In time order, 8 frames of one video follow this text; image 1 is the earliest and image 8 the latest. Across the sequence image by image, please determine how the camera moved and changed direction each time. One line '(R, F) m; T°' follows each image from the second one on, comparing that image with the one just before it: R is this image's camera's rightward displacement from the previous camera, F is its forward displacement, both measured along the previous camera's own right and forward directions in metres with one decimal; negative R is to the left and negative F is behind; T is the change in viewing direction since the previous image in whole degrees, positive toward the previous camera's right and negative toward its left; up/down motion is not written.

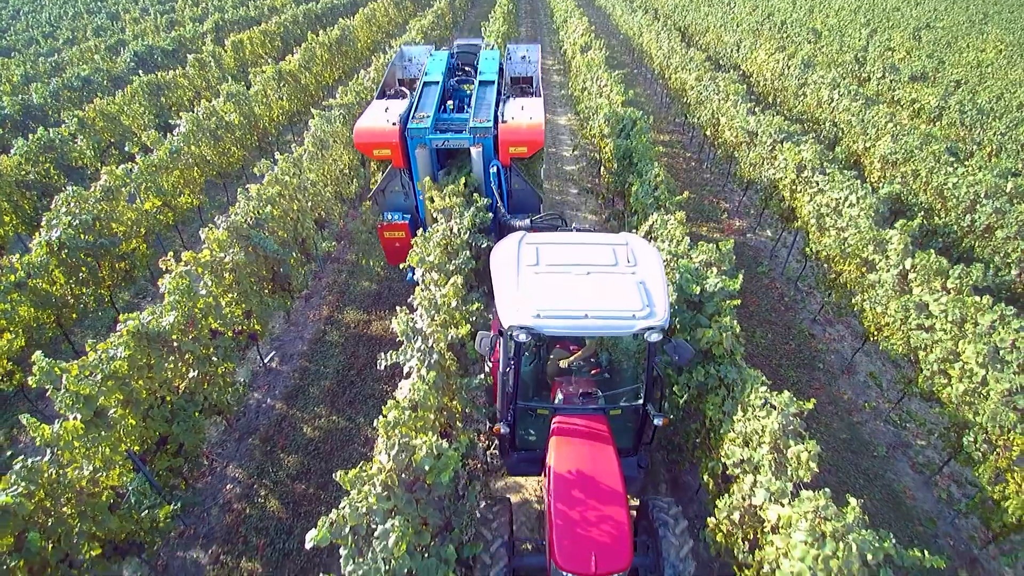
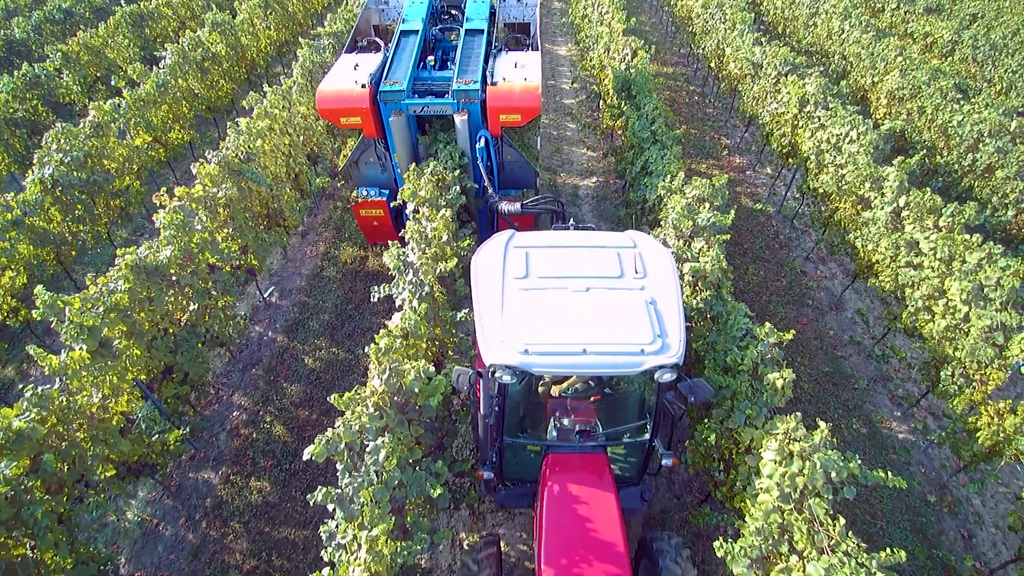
(+0.1, -0.1) m; 0°
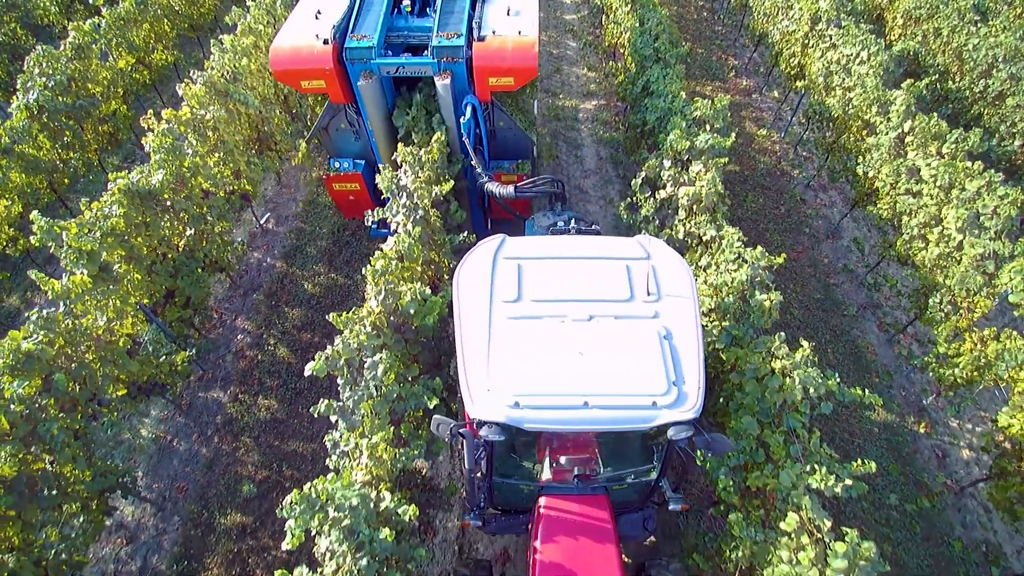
(+0.1, 0.0) m; 0°
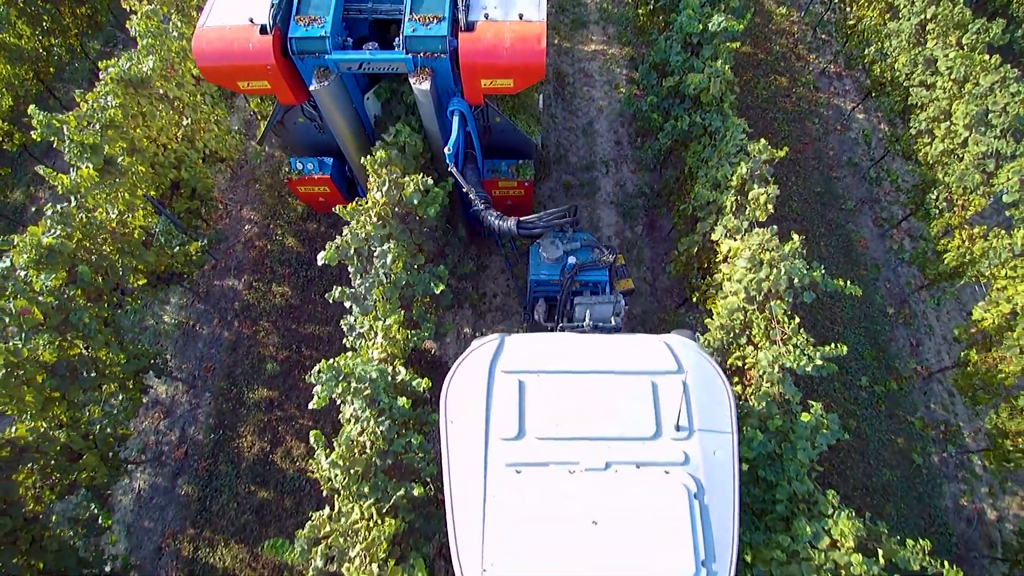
(0.0, -0.2) m; 0°
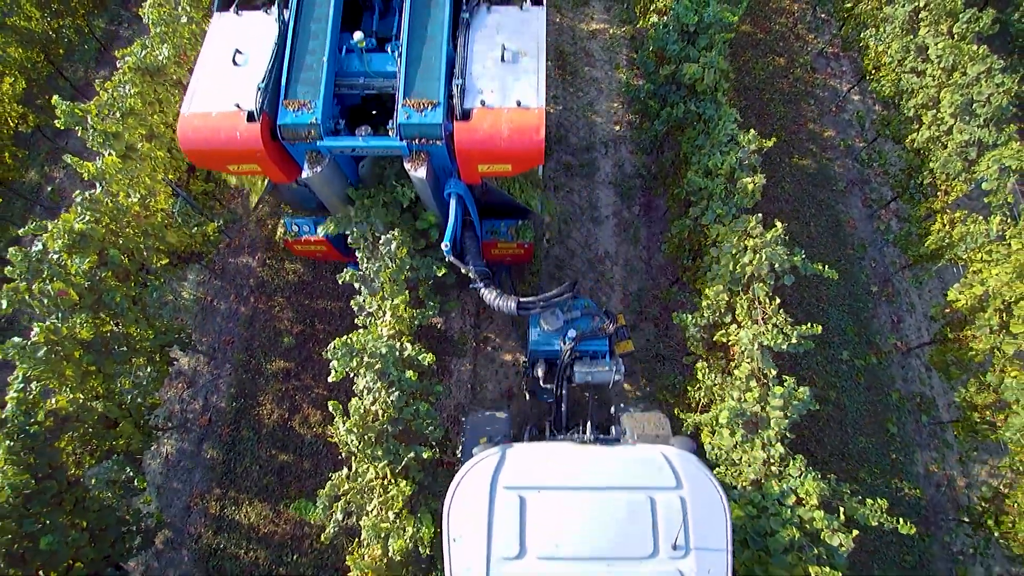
(0.0, -0.3) m; 0°
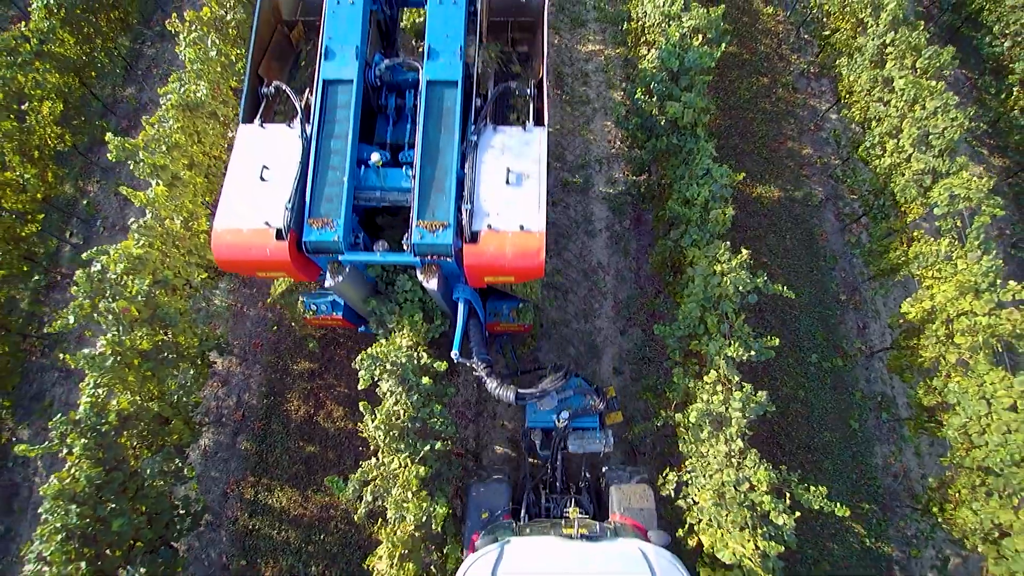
(0.0, -0.8) m; 0°
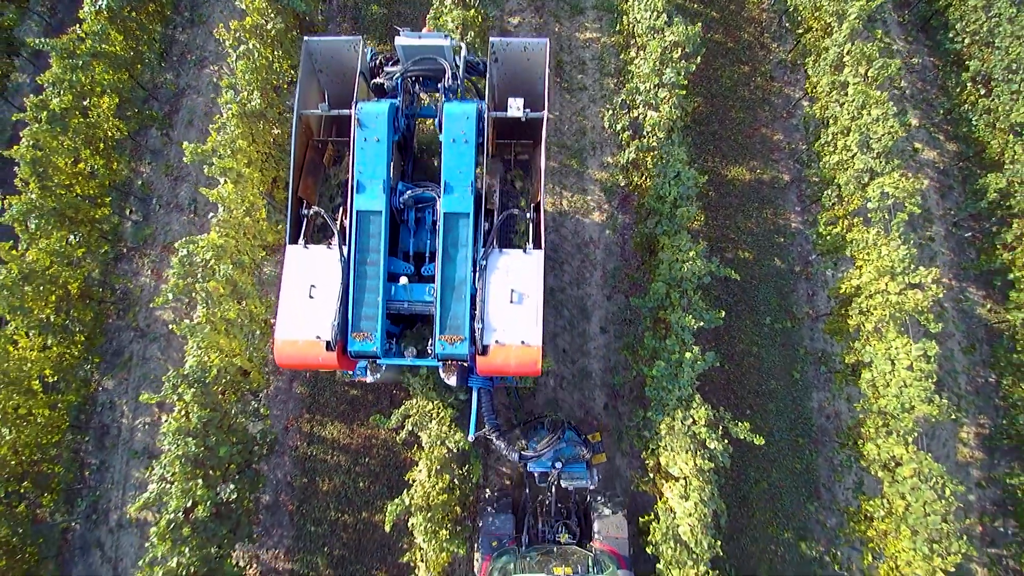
(-0.1, -1.5) m; 0°
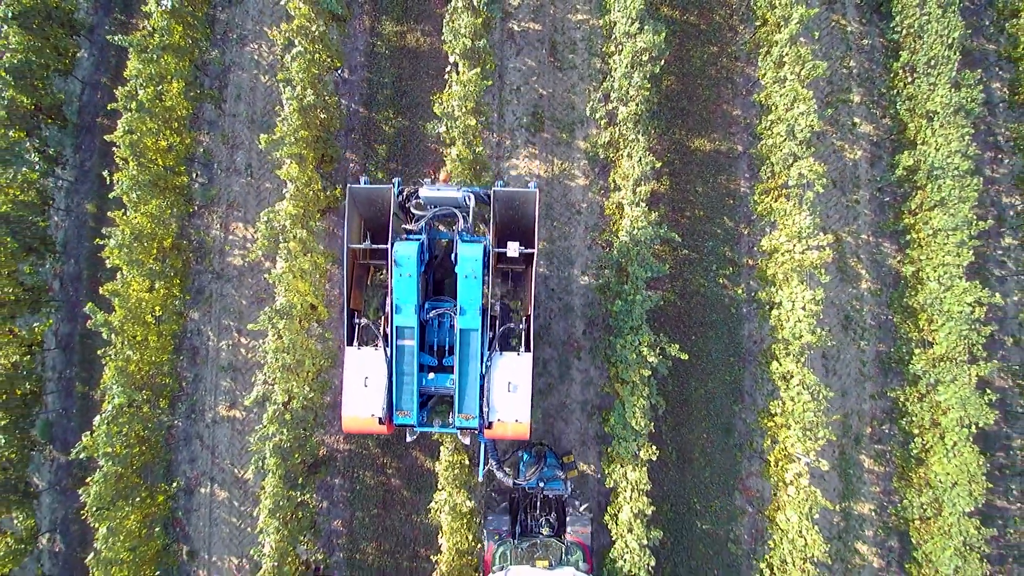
(0.0, -2.5) m; 0°
